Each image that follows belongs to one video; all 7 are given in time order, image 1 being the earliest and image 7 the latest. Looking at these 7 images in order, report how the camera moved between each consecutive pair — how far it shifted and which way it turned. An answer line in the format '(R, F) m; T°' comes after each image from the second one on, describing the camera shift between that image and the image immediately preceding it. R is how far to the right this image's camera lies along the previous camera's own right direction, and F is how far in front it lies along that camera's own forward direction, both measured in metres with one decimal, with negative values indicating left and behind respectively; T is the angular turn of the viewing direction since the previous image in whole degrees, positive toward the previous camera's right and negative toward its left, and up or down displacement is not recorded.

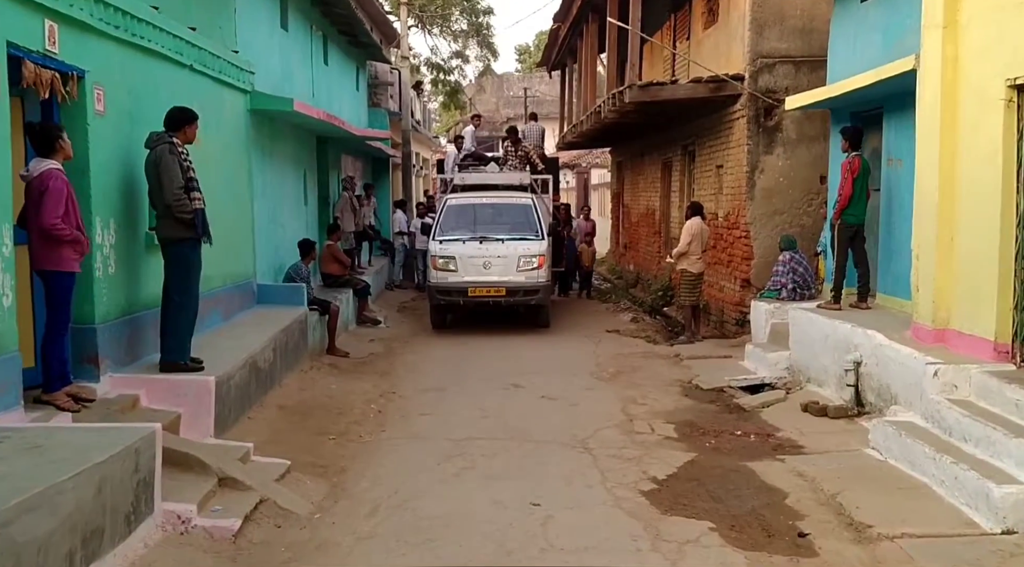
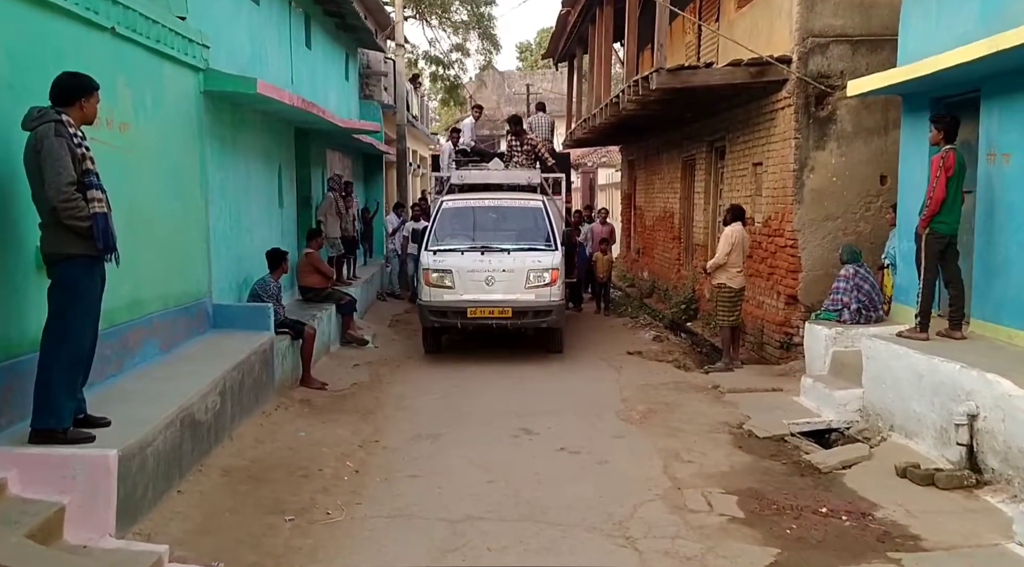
(-0.1, +1.7) m; 0°
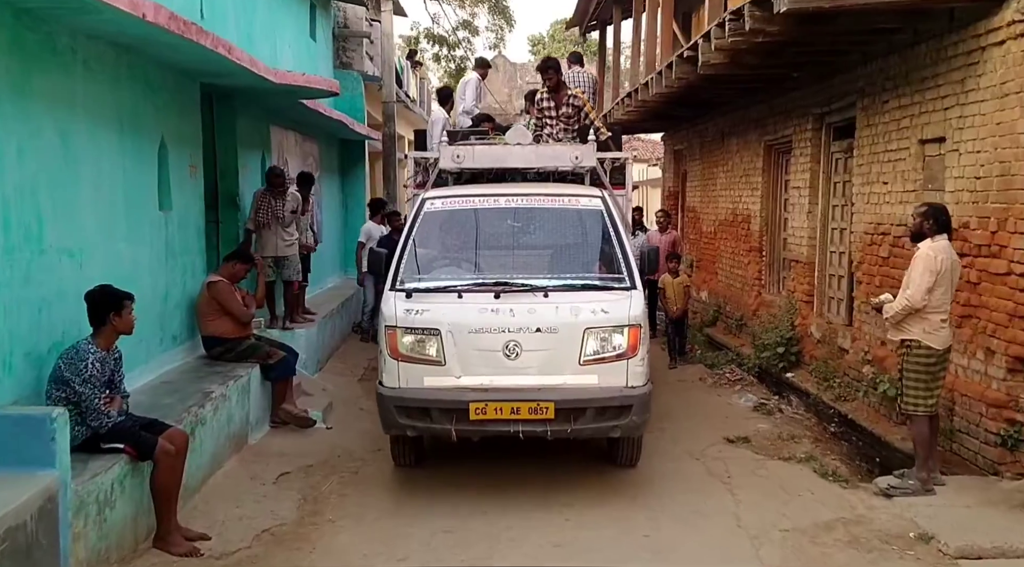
(-0.2, +4.3) m; -1°
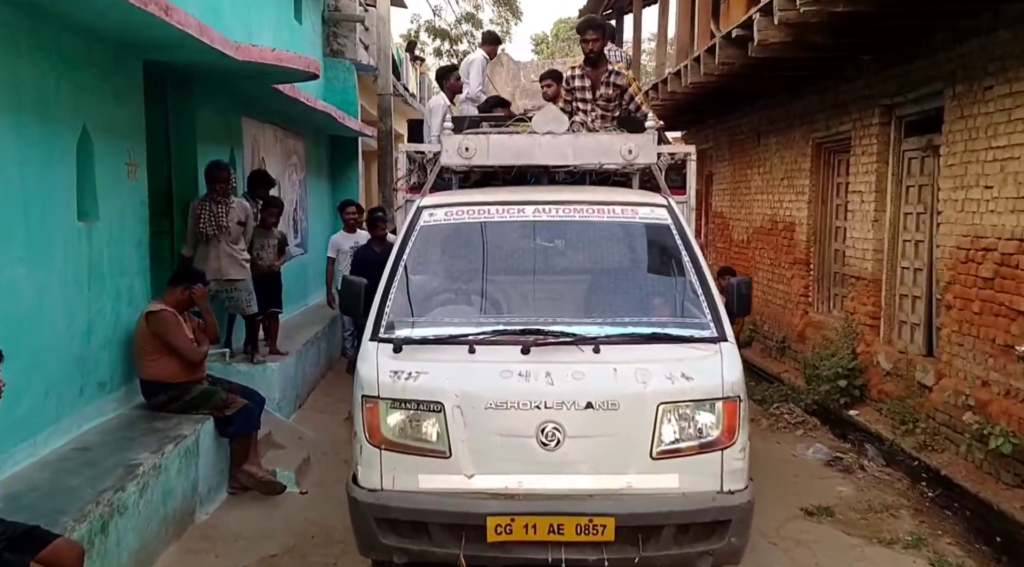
(-0.1, +1.5) m; 0°
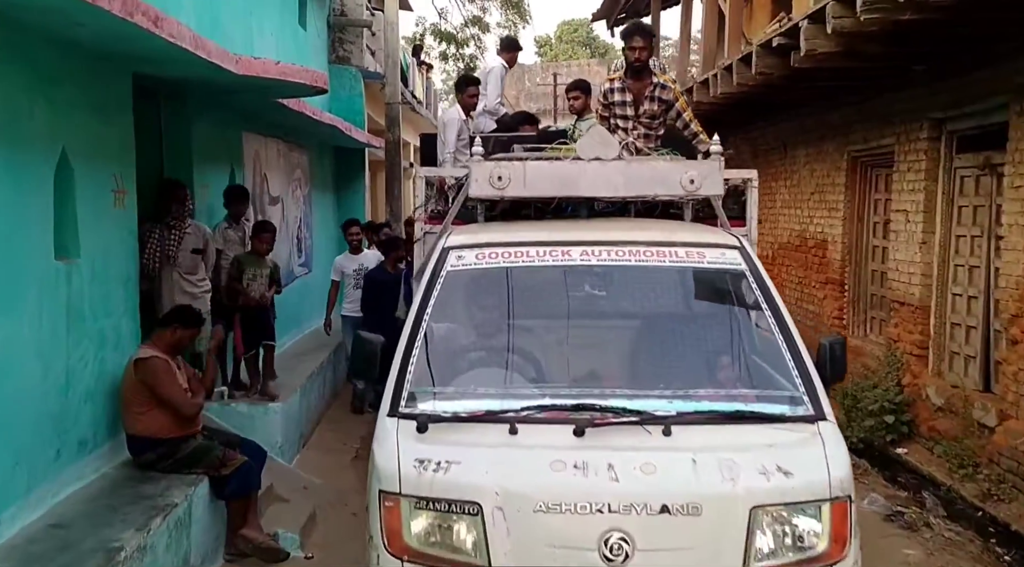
(-0.2, +0.6) m; 0°
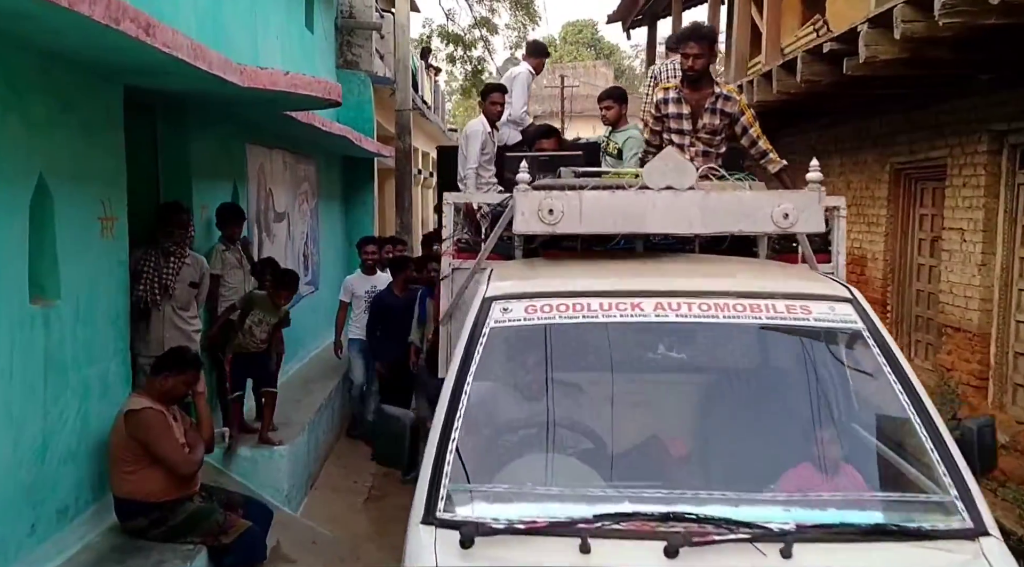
(-0.2, +0.6) m; 0°
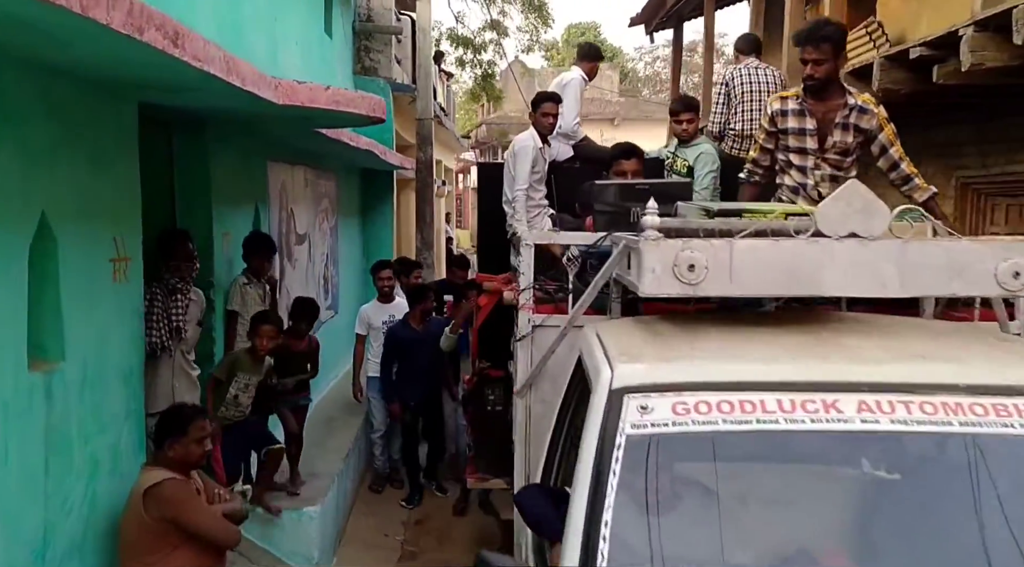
(-0.4, +0.7) m; 0°
